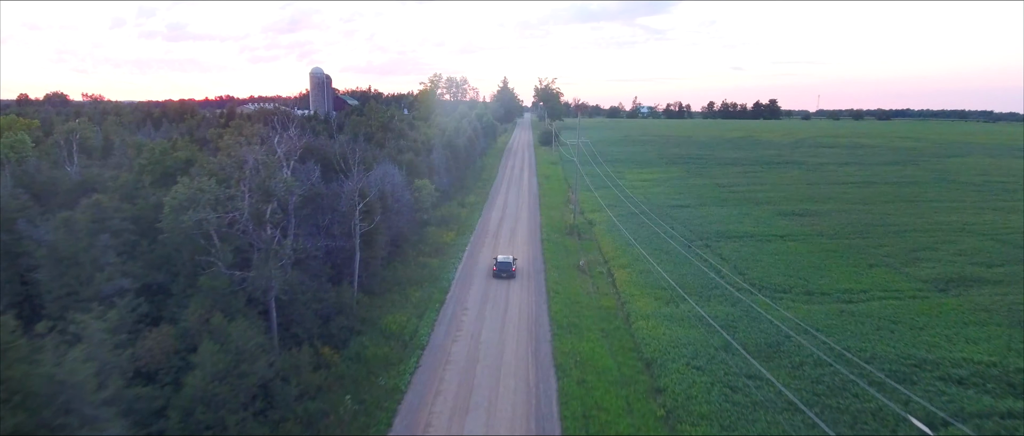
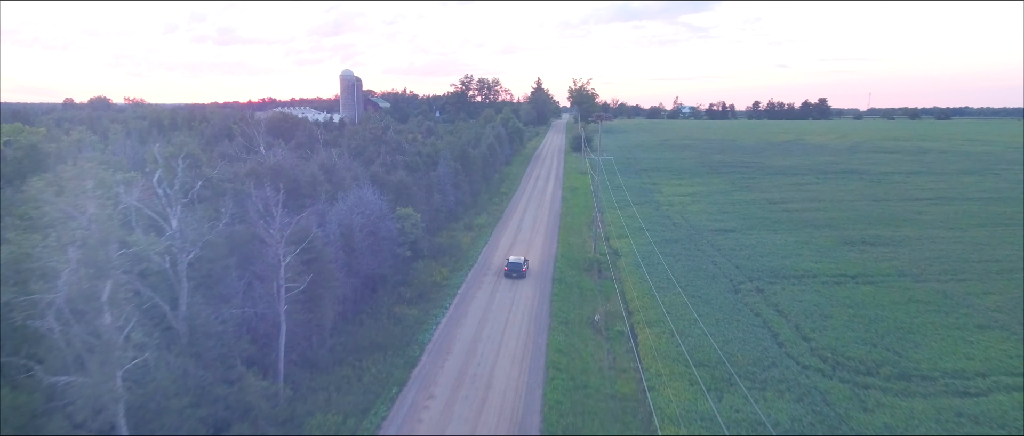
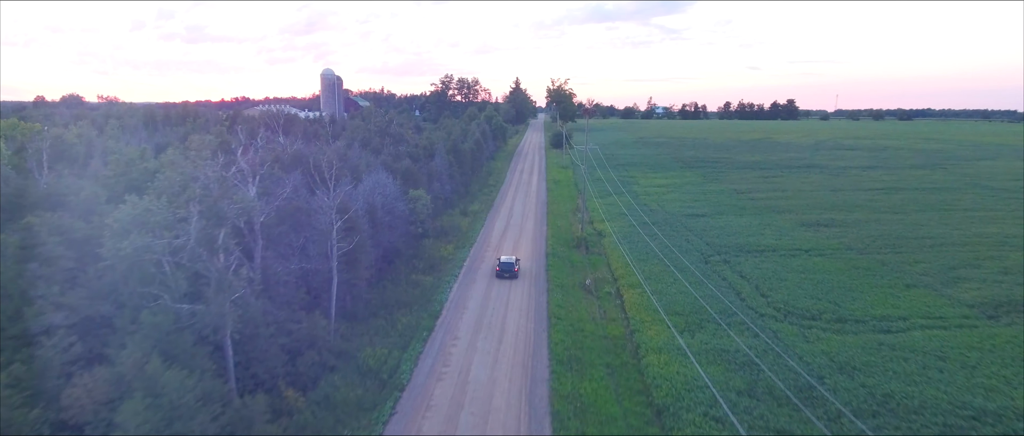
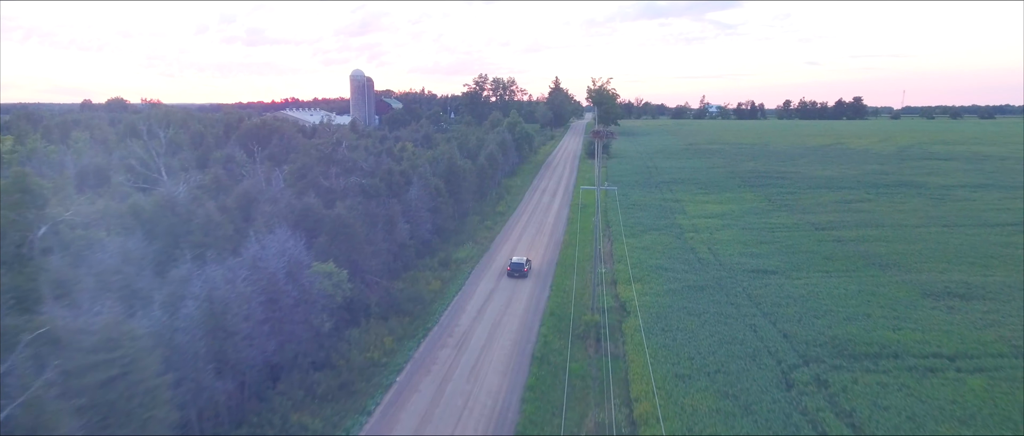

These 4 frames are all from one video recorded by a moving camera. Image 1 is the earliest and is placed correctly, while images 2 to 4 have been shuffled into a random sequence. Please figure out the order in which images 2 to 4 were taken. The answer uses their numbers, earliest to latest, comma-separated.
3, 2, 4
